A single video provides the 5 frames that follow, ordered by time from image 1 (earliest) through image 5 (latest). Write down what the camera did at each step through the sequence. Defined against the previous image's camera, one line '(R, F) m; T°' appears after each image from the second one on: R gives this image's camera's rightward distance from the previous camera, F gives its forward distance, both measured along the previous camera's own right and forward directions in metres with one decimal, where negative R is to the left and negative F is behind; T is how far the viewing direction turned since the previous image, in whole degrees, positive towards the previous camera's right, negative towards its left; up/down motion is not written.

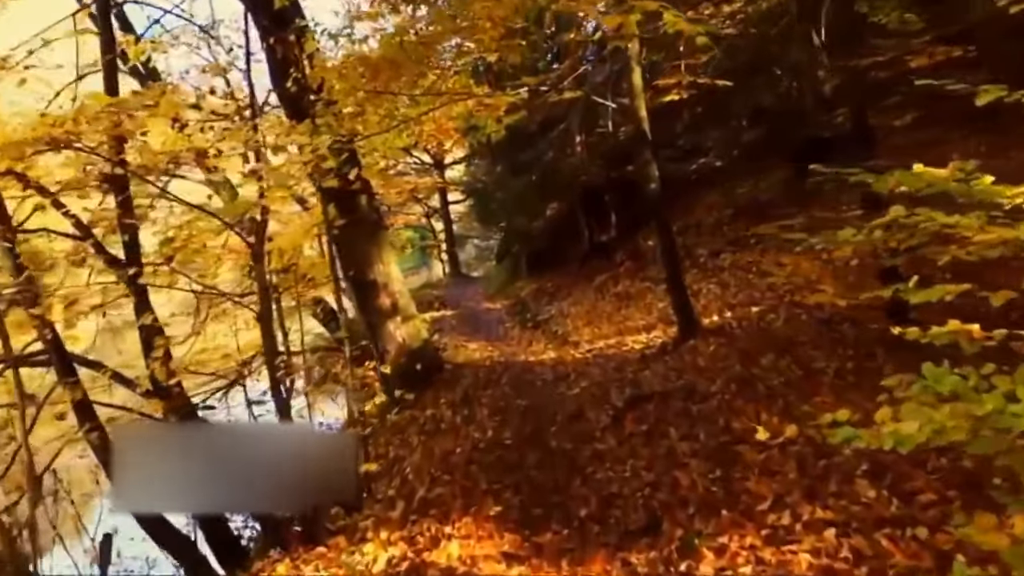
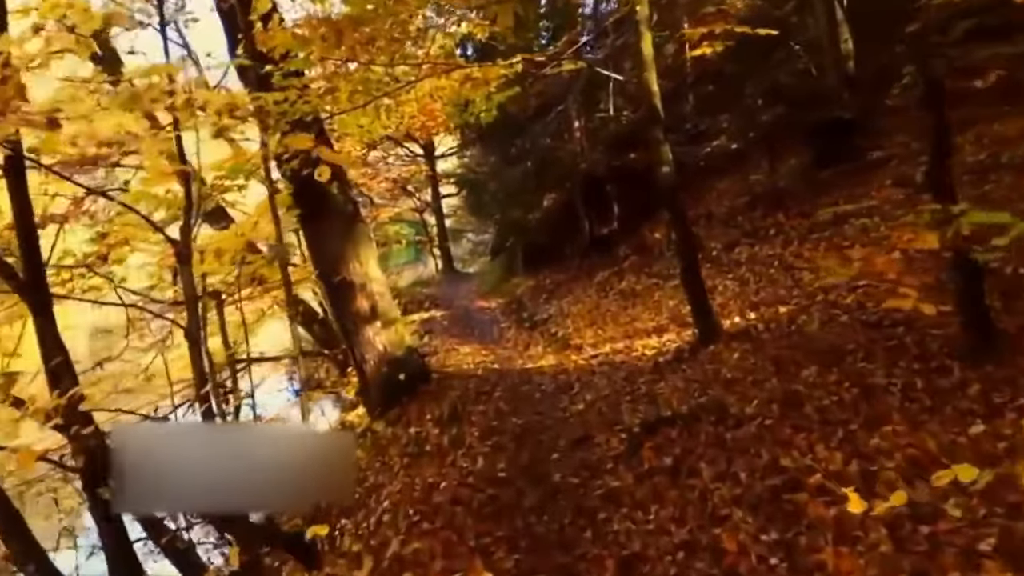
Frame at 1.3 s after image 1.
(+0.1, +1.4) m; 0°
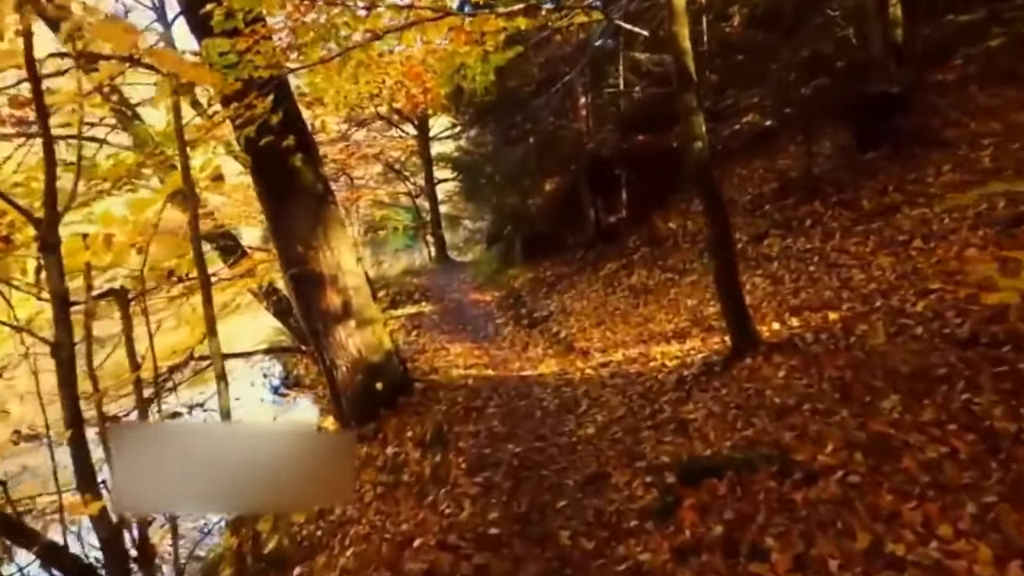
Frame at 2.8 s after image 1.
(0.0, +1.6) m; 0°
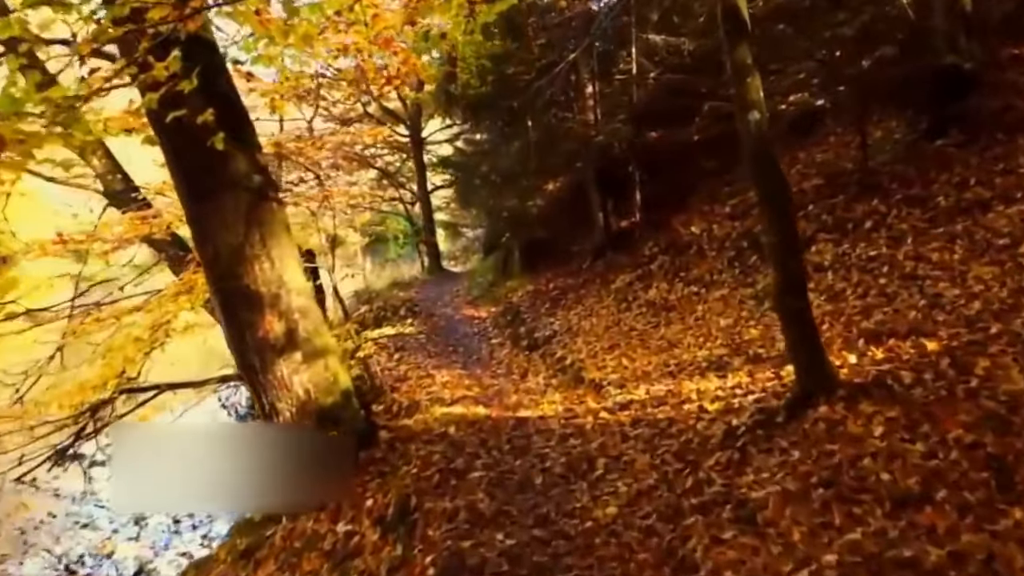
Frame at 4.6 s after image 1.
(+0.1, +2.0) m; 0°
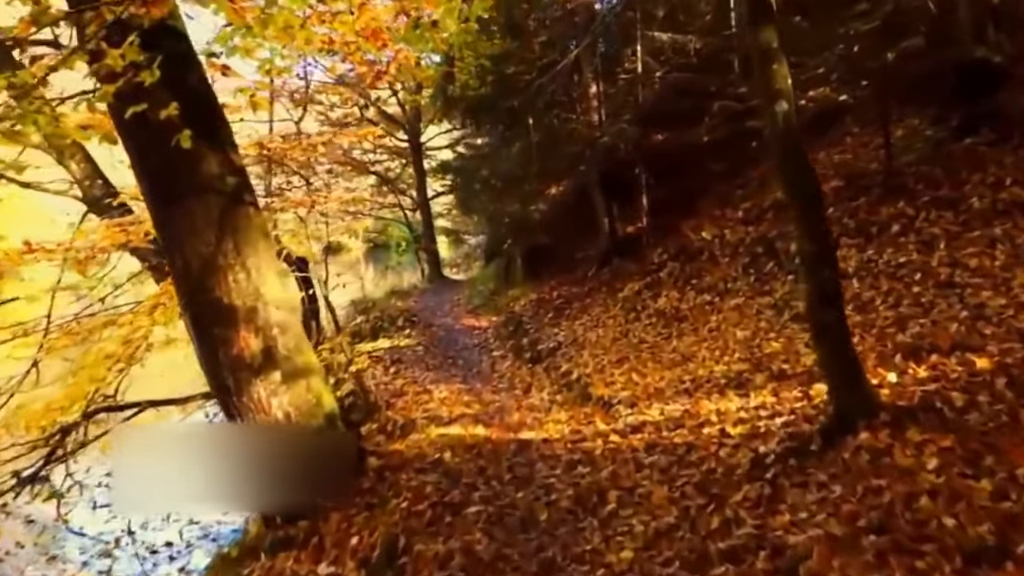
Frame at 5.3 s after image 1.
(0.0, +0.6) m; 0°
